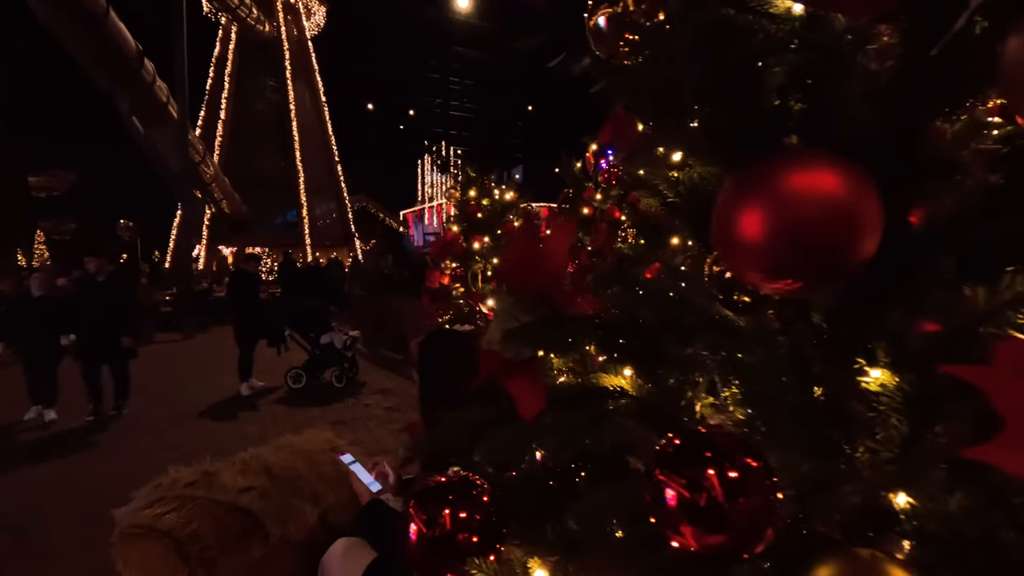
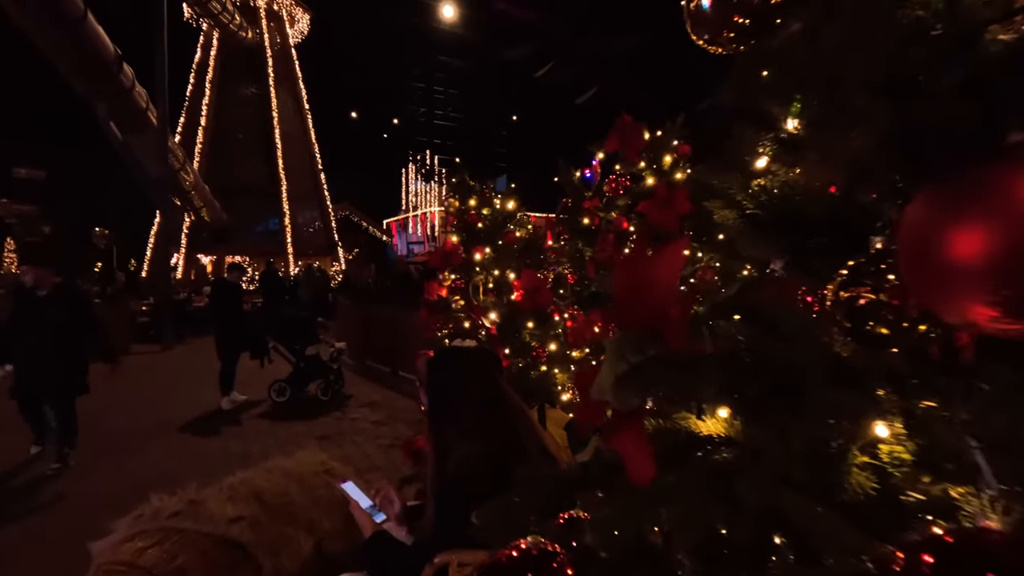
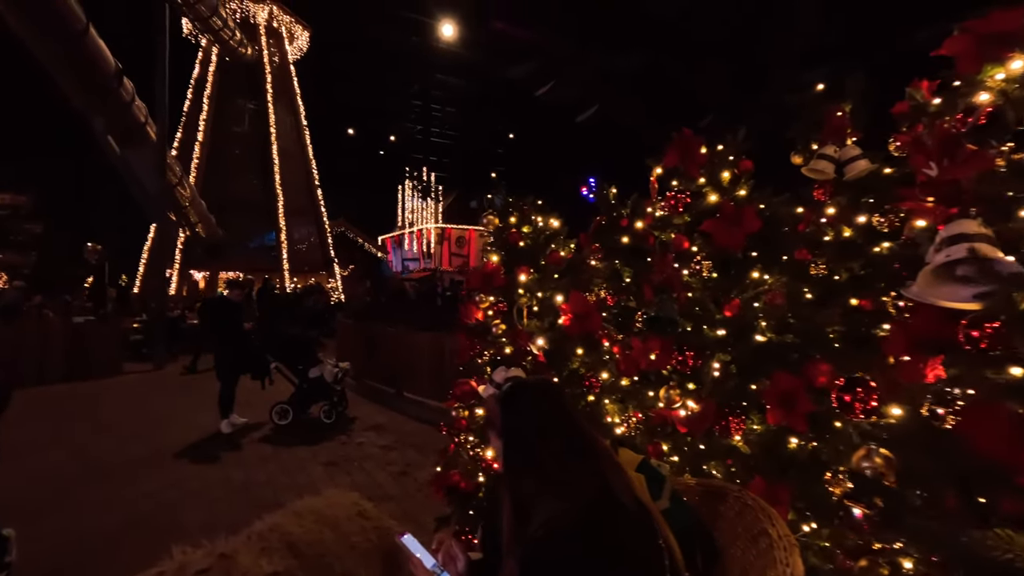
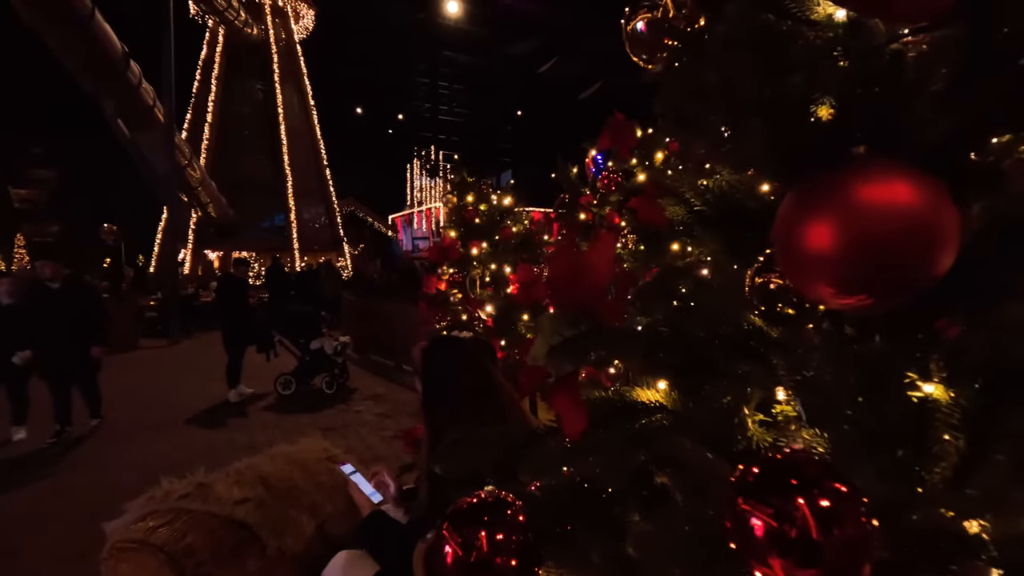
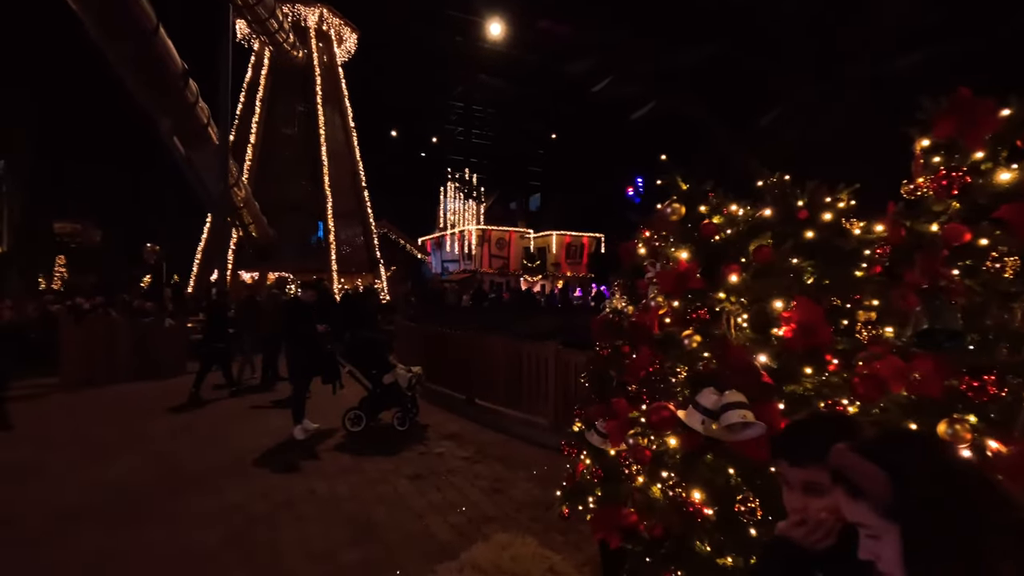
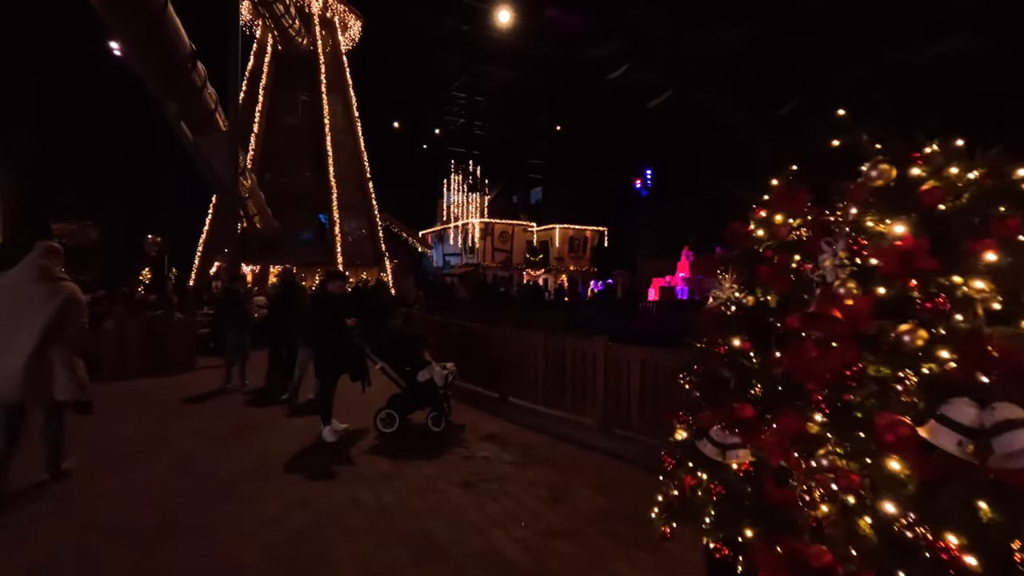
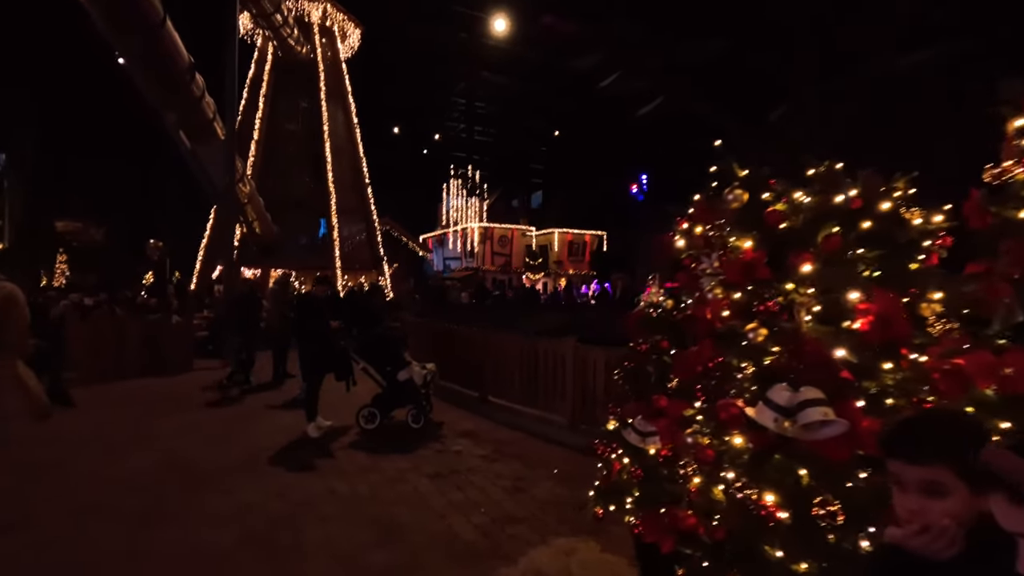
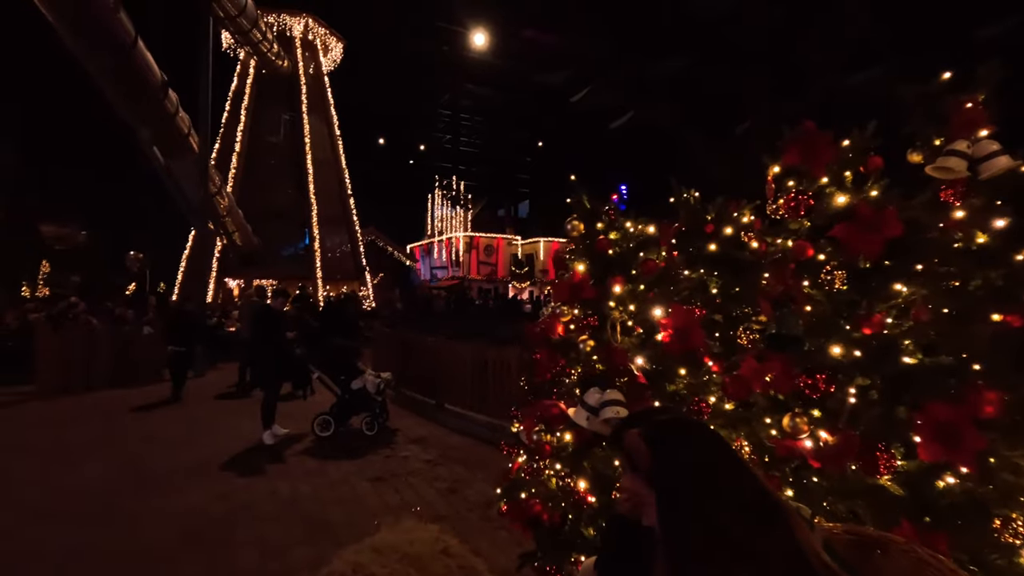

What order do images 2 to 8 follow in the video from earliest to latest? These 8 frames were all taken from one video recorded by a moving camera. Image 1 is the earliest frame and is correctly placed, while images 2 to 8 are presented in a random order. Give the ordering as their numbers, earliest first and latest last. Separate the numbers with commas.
4, 2, 3, 8, 5, 7, 6
